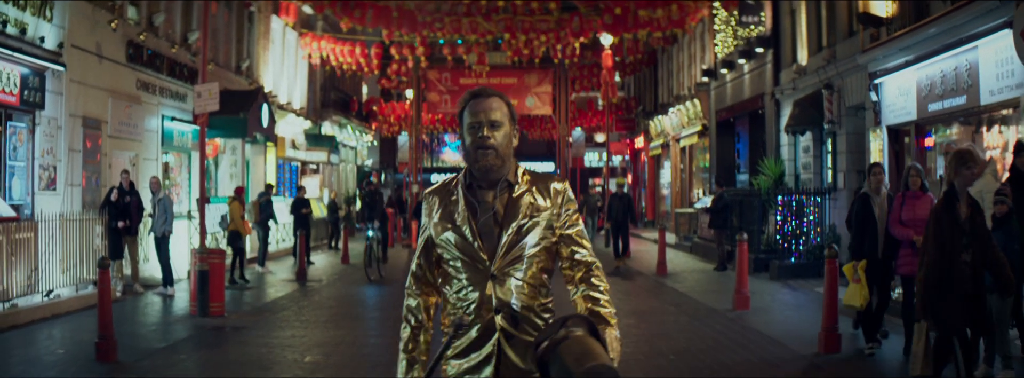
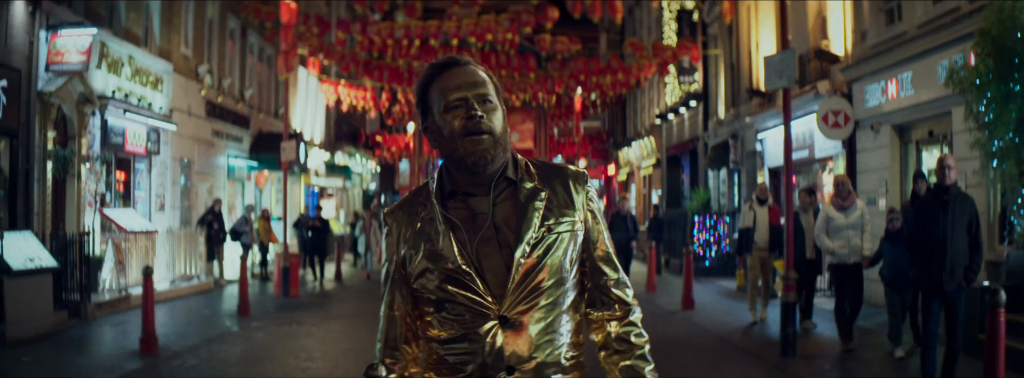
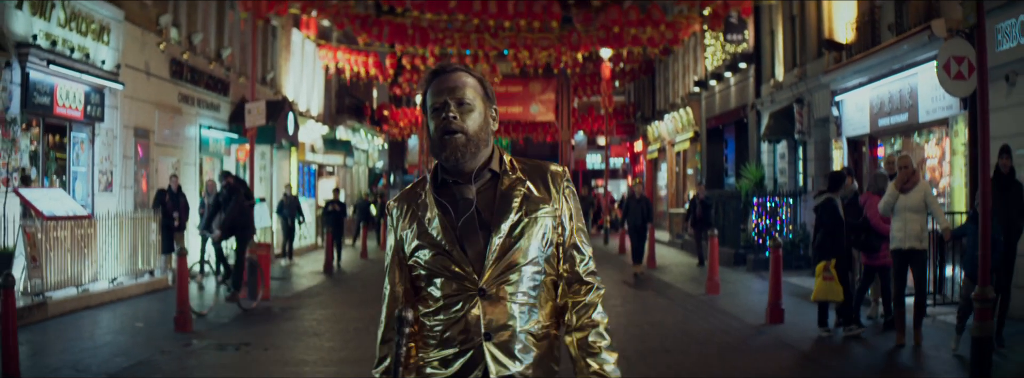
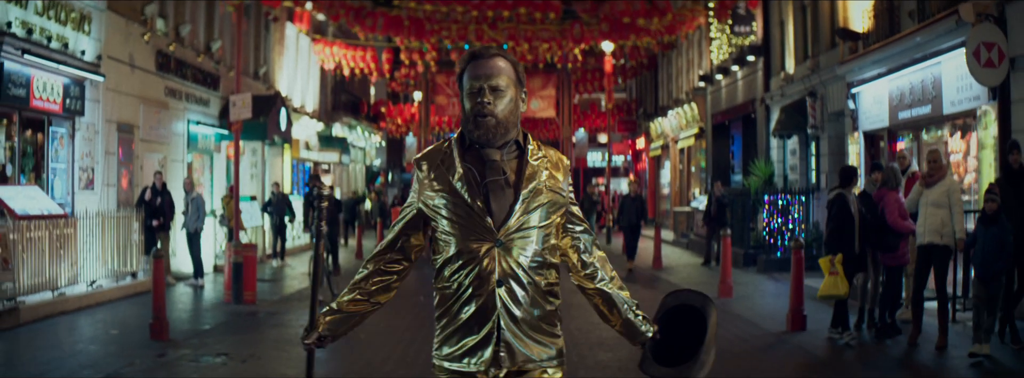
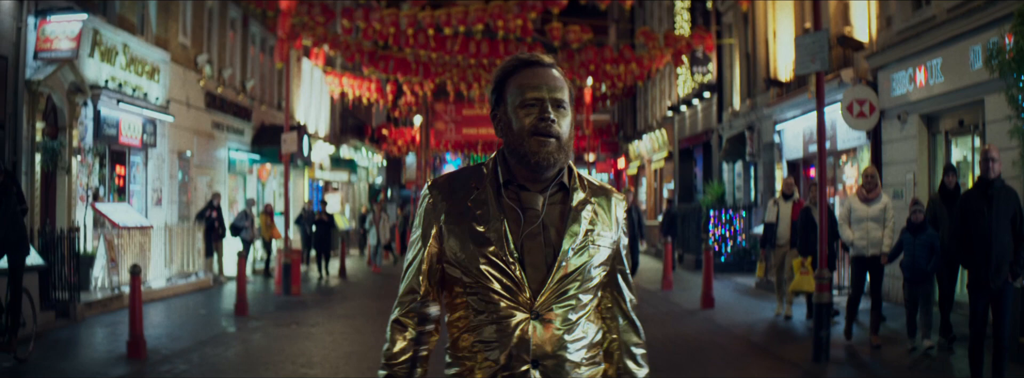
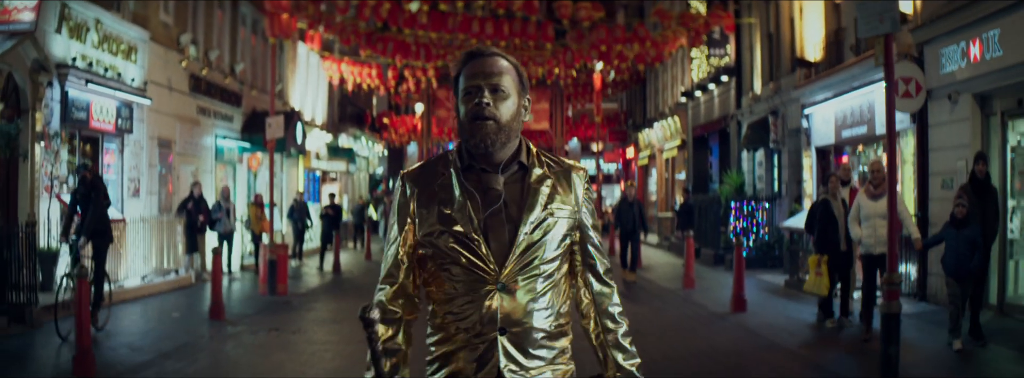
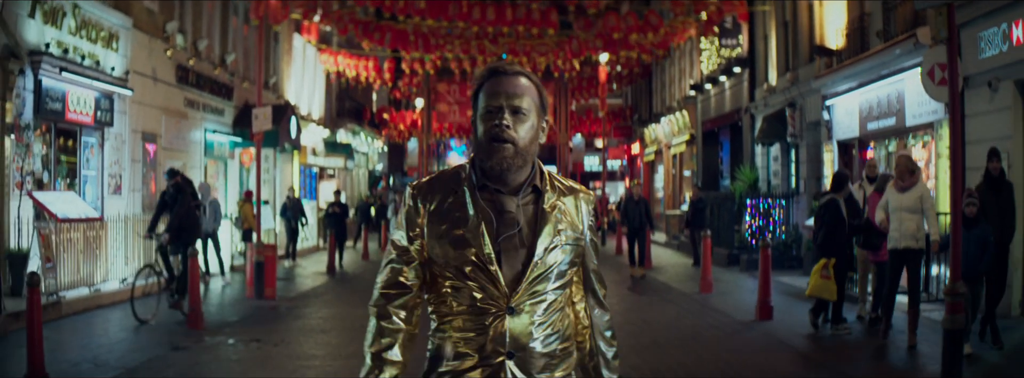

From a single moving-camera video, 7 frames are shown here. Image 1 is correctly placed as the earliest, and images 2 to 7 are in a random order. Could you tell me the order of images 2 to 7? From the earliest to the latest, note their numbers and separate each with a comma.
4, 3, 7, 6, 5, 2
